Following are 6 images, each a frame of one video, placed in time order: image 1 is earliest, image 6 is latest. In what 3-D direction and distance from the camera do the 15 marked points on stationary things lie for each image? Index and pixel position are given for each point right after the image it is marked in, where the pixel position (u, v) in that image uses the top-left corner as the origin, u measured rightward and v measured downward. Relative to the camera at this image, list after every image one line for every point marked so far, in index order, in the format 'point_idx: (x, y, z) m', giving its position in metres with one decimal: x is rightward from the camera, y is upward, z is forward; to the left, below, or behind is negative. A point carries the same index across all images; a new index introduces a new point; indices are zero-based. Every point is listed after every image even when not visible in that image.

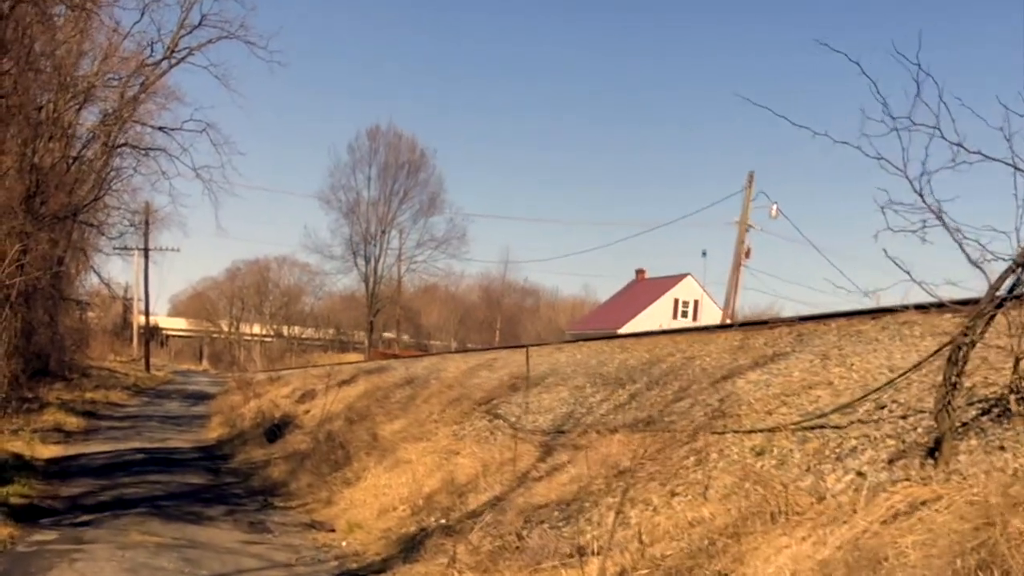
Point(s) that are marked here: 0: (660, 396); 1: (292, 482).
0: (+1.8, -1.3, +11.4) m
1: (-3.9, -3.4, +16.4) m
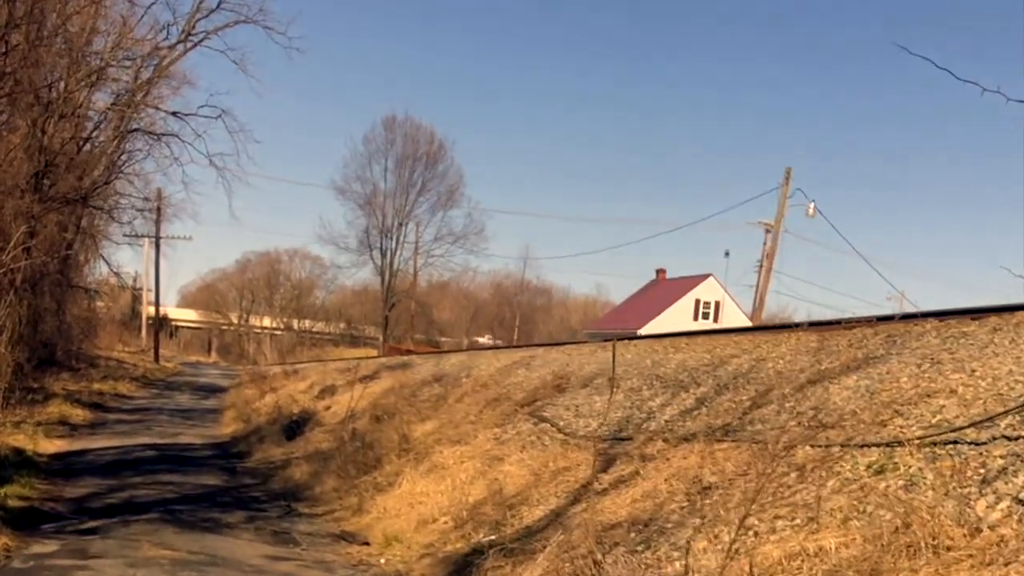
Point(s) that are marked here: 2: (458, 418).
0: (+2.5, -1.2, +10.2) m
1: (-3.2, -3.3, +15.3) m
2: (-0.9, -2.2, +15.9) m
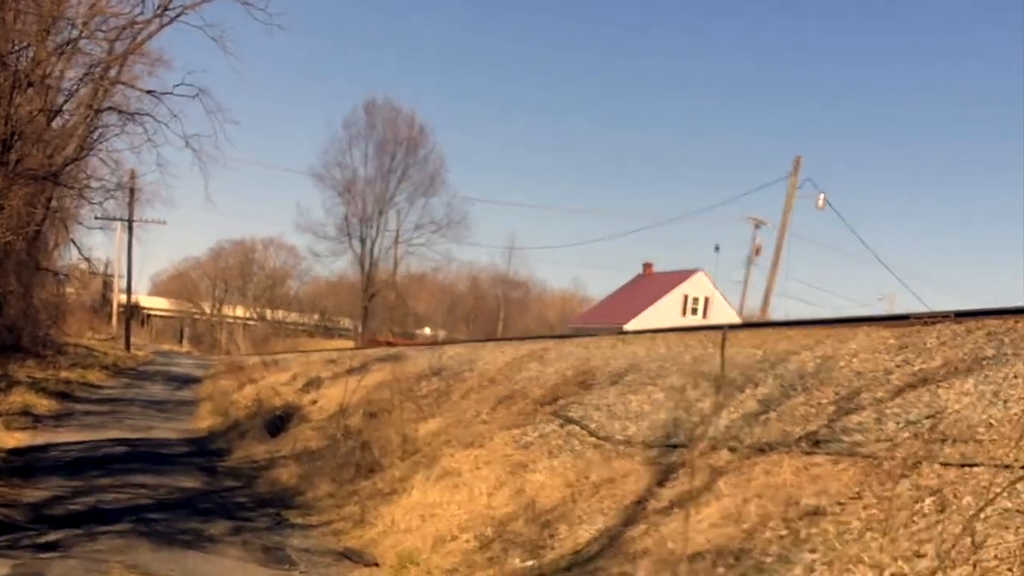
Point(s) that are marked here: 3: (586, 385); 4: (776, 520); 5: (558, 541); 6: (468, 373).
0: (+2.8, -1.1, +8.7) m
1: (-3.0, -3.0, +13.8) m
2: (-0.7, -2.0, +14.4) m
3: (+1.0, -1.4, +13.1) m
4: (+1.9, -1.7, +6.6) m
5: (+0.4, -2.3, +8.4) m
6: (-0.9, -1.7, +18.3) m
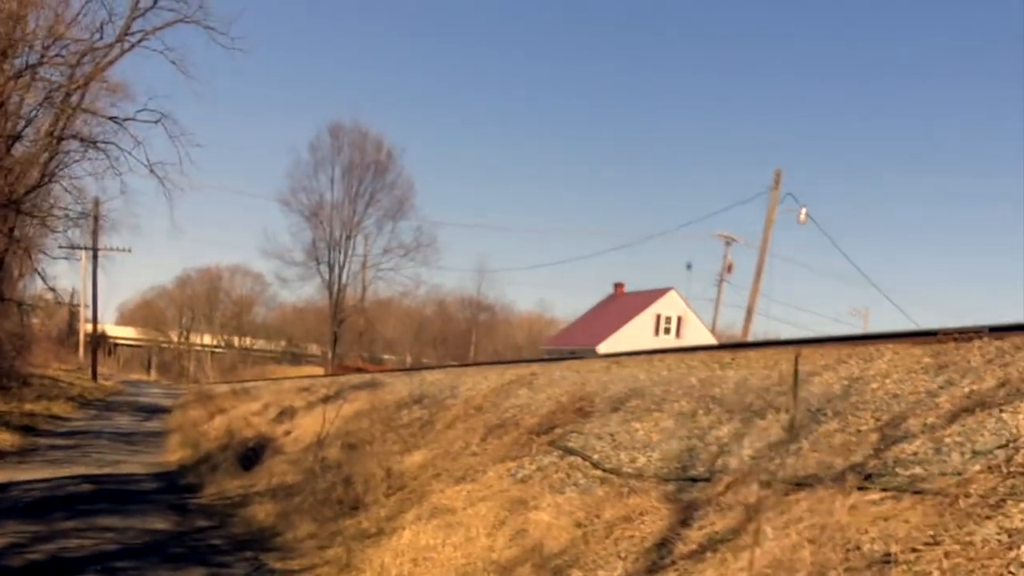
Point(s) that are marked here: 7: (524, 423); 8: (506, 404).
0: (+2.9, -1.2, +8.0) m
1: (-3.1, -3.3, +12.7) m
2: (-0.8, -2.3, +13.5) m
3: (+1.0, -1.6, +12.3) m
4: (+2.0, -1.8, +5.8) m
5: (+0.5, -2.4, +7.5) m
6: (-1.1, -2.1, +17.4) m
7: (+0.2, -1.9, +13.1) m
8: (-0.1, -1.8, +14.7) m
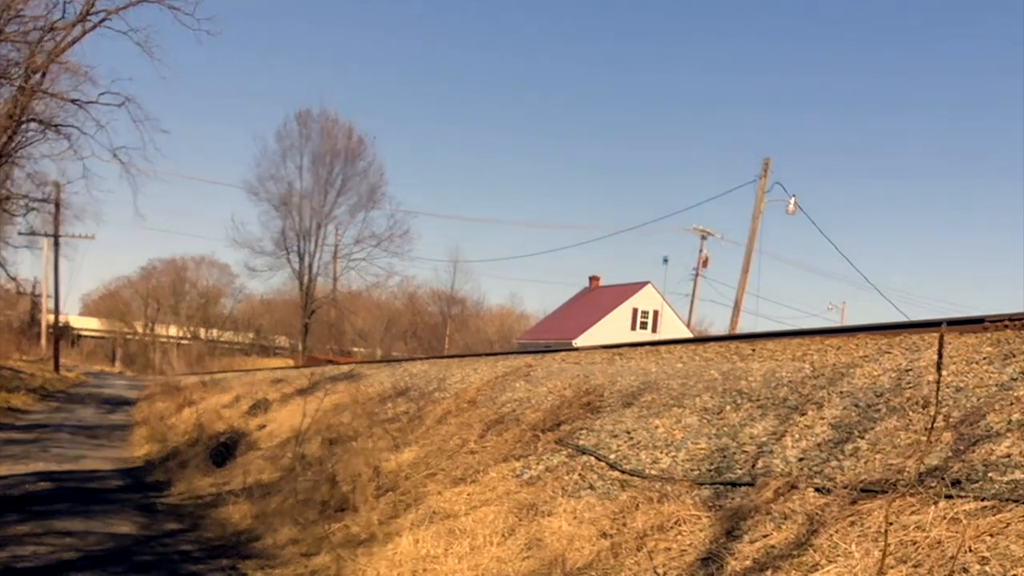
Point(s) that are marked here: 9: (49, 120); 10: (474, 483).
0: (+3.1, -1.1, +7.1) m
1: (-3.1, -3.1, +11.7) m
2: (-0.8, -2.1, +12.5) m
3: (+1.0, -1.4, +11.3) m
4: (+2.3, -1.6, +4.9) m
5: (+0.7, -2.3, +6.6) m
6: (-1.3, -1.9, +16.3) m
7: (+0.2, -1.7, +12.1) m
8: (-0.1, -1.6, +13.8) m
9: (-8.3, +3.0, +16.7) m
10: (-0.4, -2.2, +10.4) m
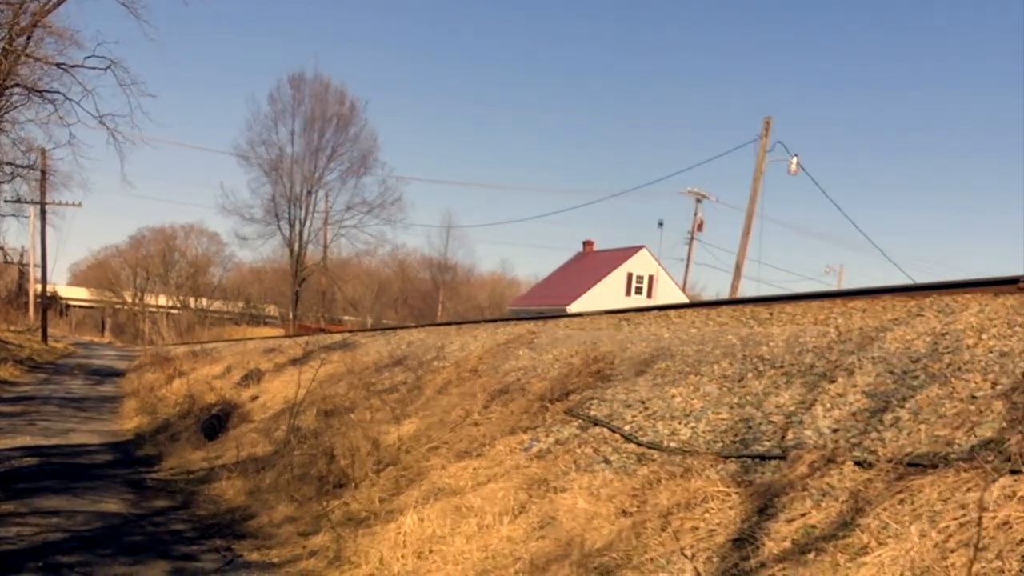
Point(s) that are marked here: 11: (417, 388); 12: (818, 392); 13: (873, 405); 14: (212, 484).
0: (+3.2, -0.8, +6.6) m
1: (-3.0, -2.7, +11.2) m
2: (-0.8, -1.6, +11.9) m
3: (+1.1, -1.0, +10.8) m
4: (+2.4, -1.4, +4.4) m
5: (+0.8, -2.0, +6.1) m
6: (-1.2, -1.3, +15.8) m
7: (+0.2, -1.2, +11.6) m
8: (-0.1, -1.1, +13.2) m
9: (-8.3, +3.5, +16.0) m
10: (-0.3, -1.8, +9.9) m
11: (-1.5, -1.6, +14.5) m
12: (+2.6, -0.9, +7.9) m
13: (+2.8, -0.9, +7.2) m
14: (-4.3, -2.8, +13.3) m
